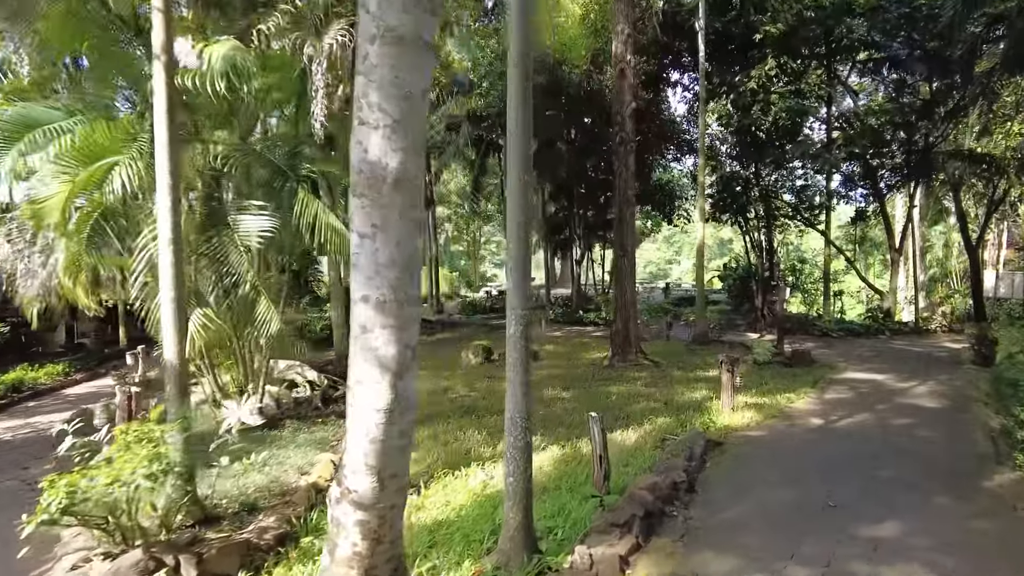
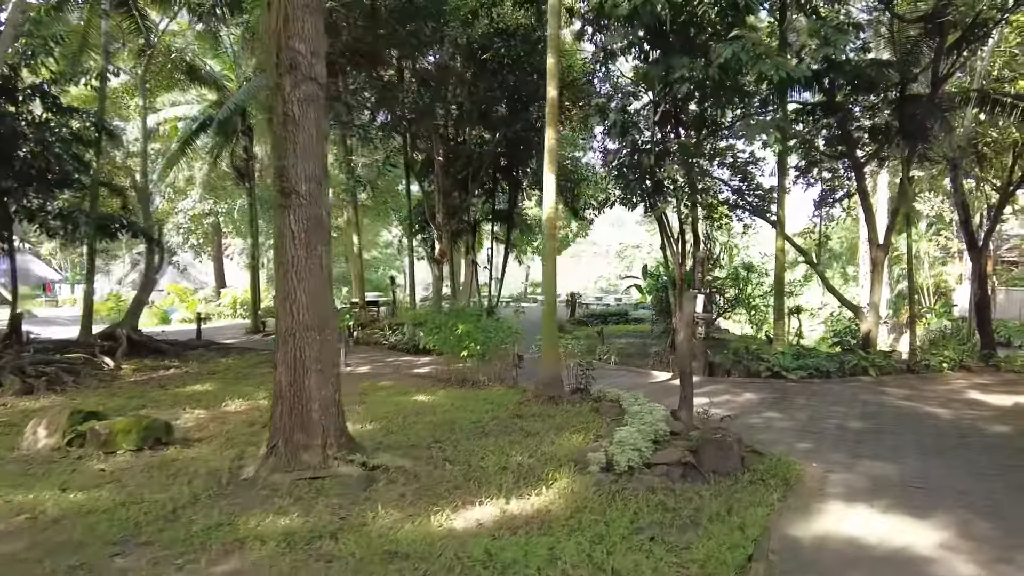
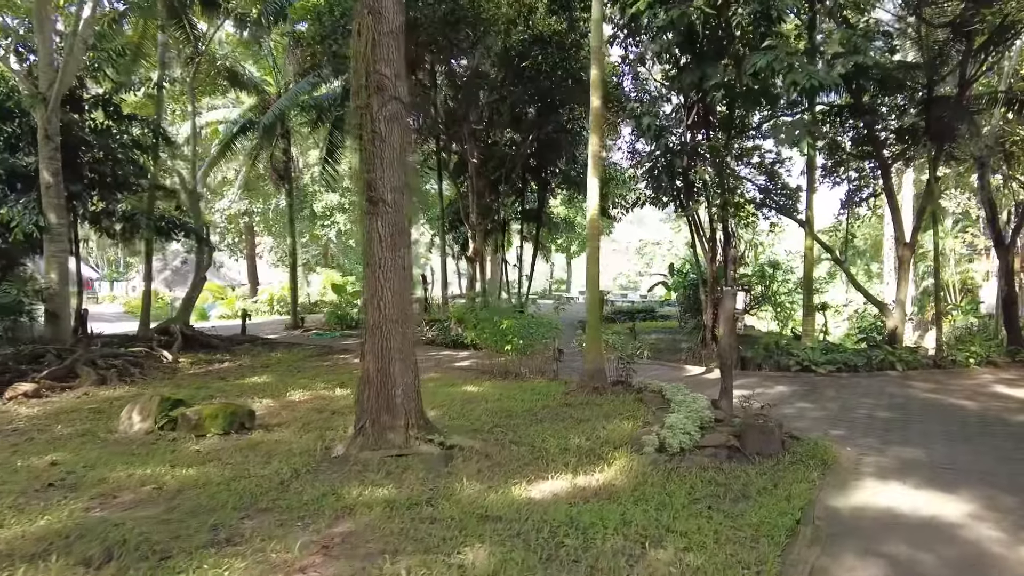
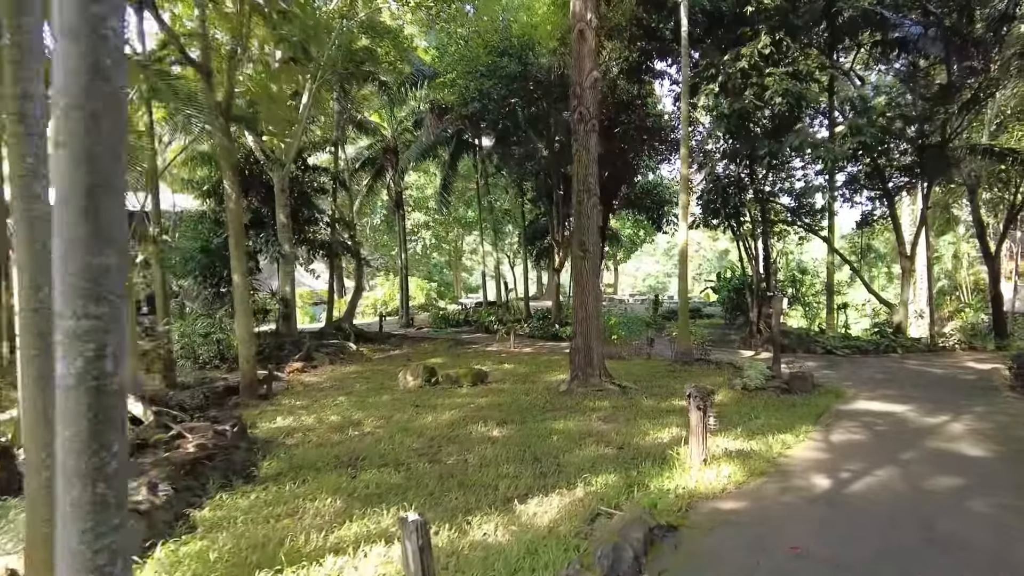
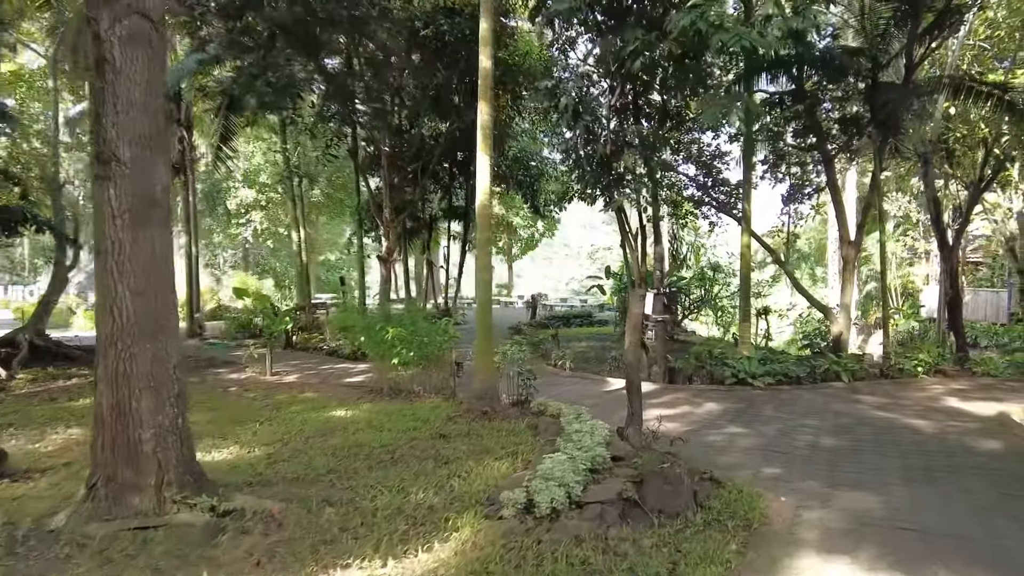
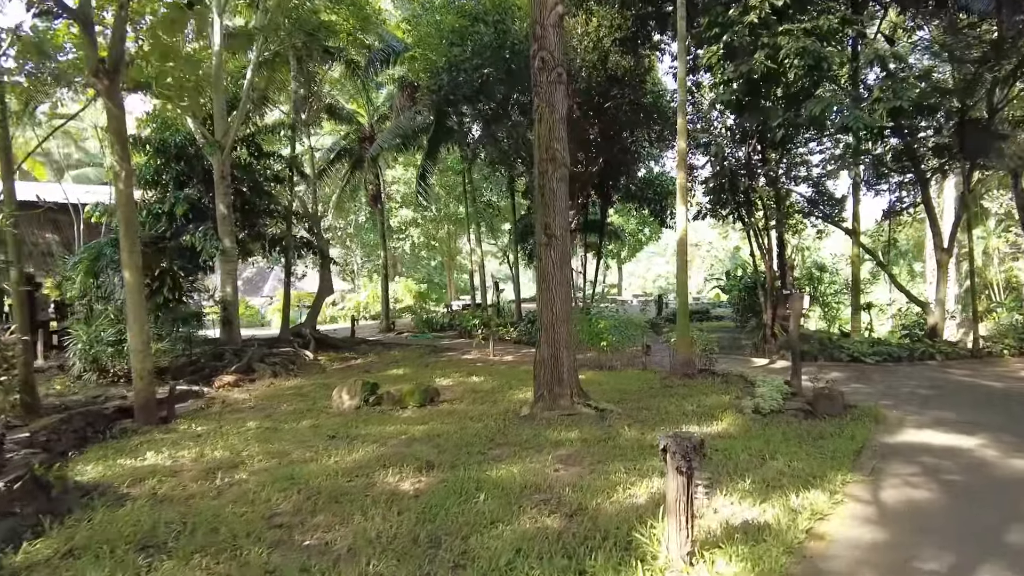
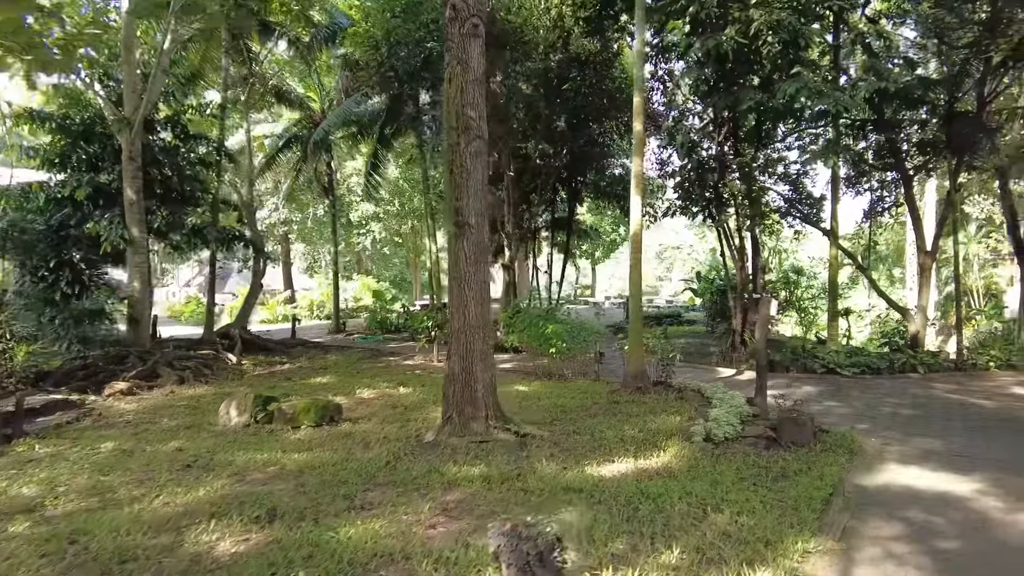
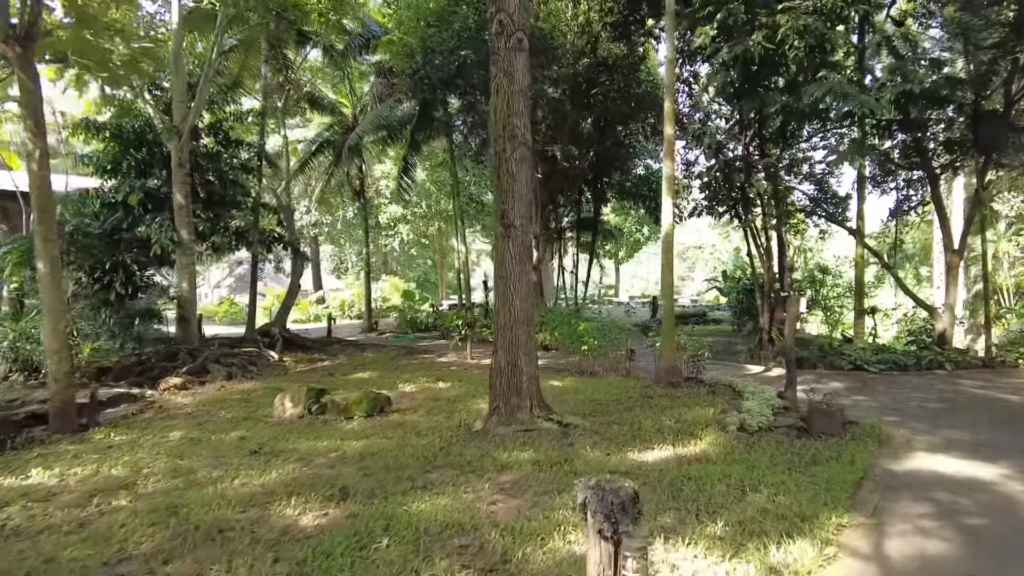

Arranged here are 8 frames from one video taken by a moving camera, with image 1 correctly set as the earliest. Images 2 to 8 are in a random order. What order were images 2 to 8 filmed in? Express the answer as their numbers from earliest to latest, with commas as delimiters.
4, 6, 8, 7, 3, 2, 5
